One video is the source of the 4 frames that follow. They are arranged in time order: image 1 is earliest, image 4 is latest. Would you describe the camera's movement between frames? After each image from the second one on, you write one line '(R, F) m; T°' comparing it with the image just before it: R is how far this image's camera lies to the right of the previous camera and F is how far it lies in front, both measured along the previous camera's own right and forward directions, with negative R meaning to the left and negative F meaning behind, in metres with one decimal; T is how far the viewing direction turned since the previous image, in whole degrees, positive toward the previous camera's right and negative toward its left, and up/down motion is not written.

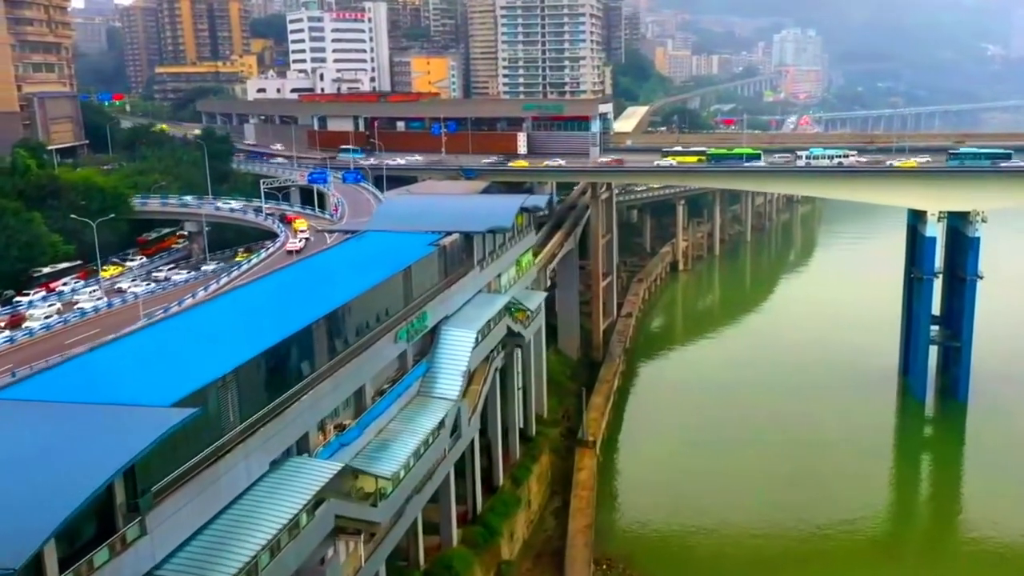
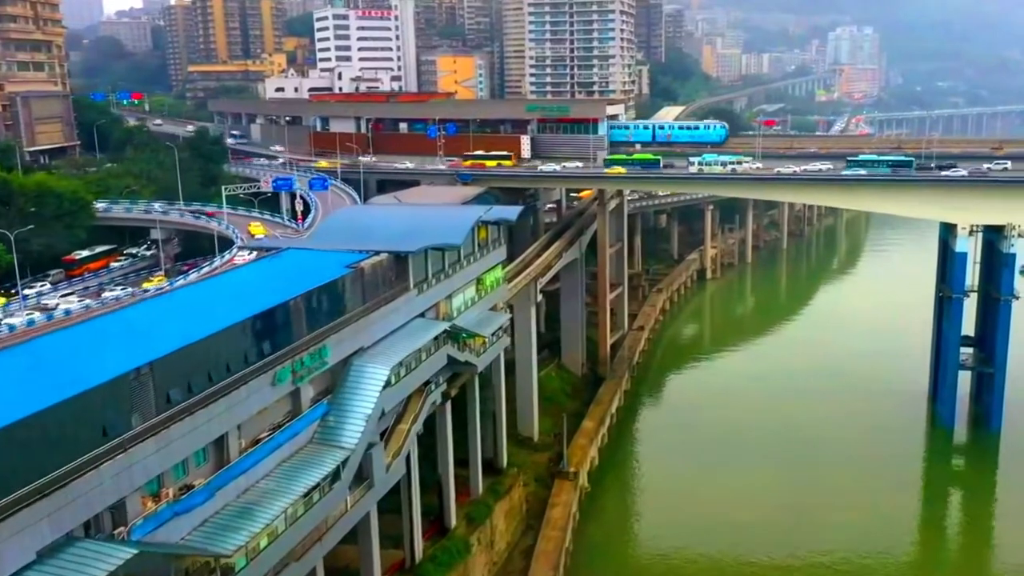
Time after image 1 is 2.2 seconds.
(+2.2, +2.2) m; -3°
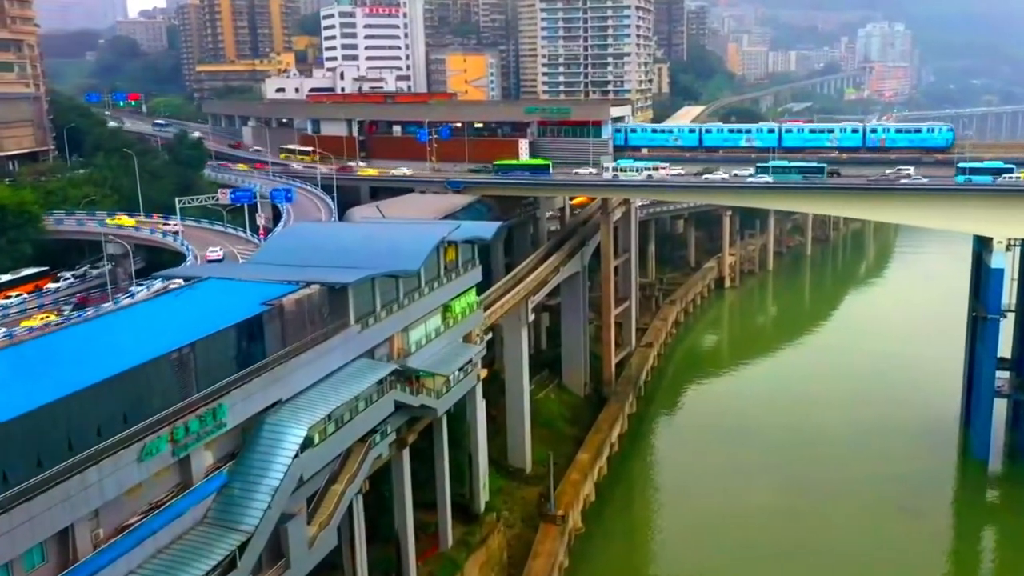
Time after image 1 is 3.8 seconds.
(+1.2, +2.6) m; -2°
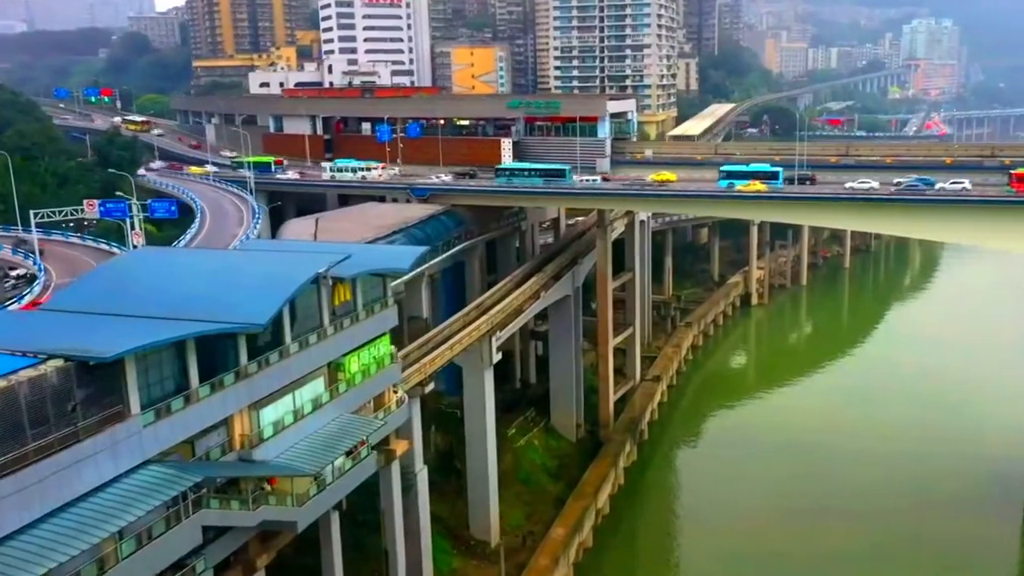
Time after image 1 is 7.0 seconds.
(+2.0, +5.5) m; -2°
